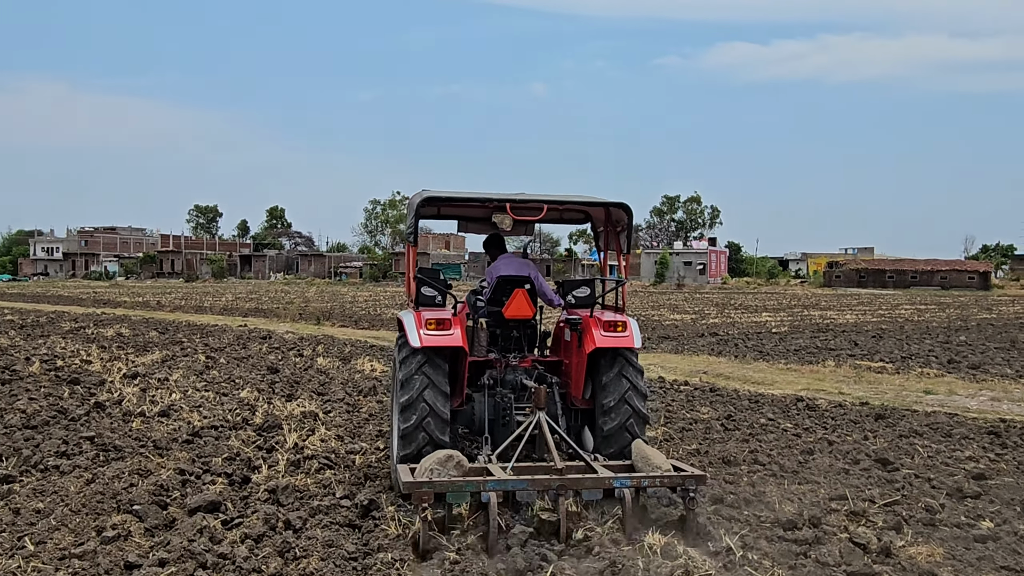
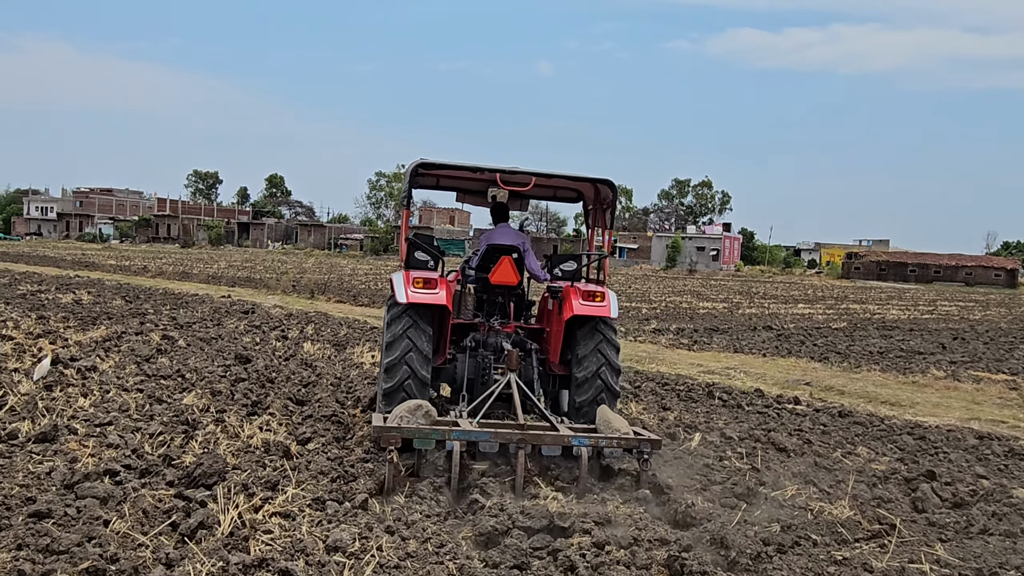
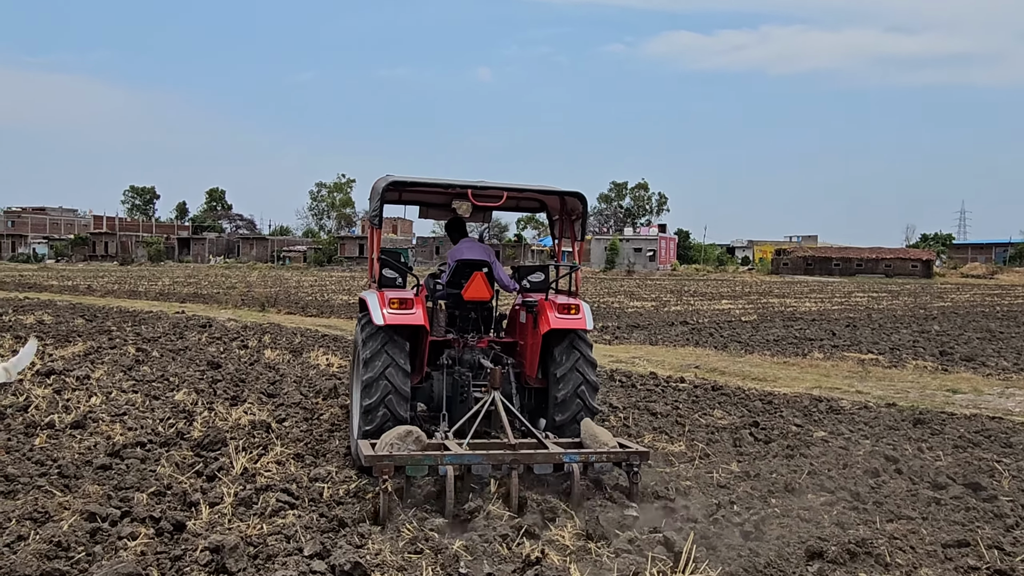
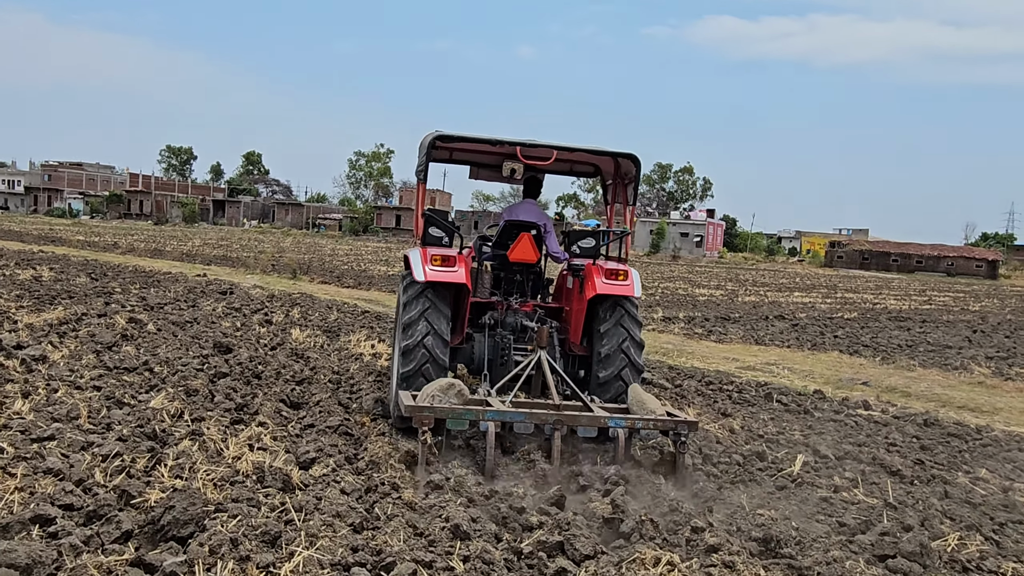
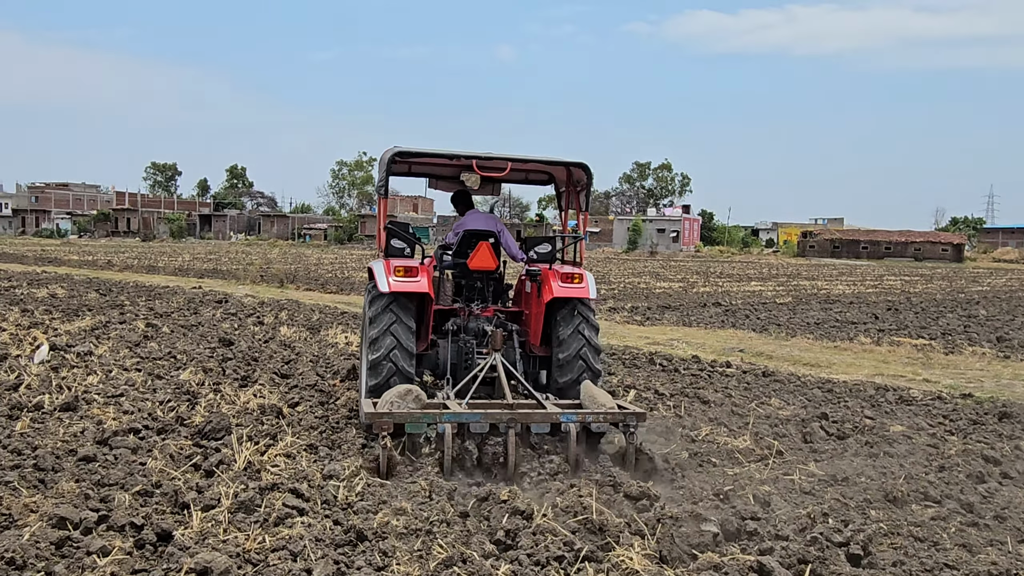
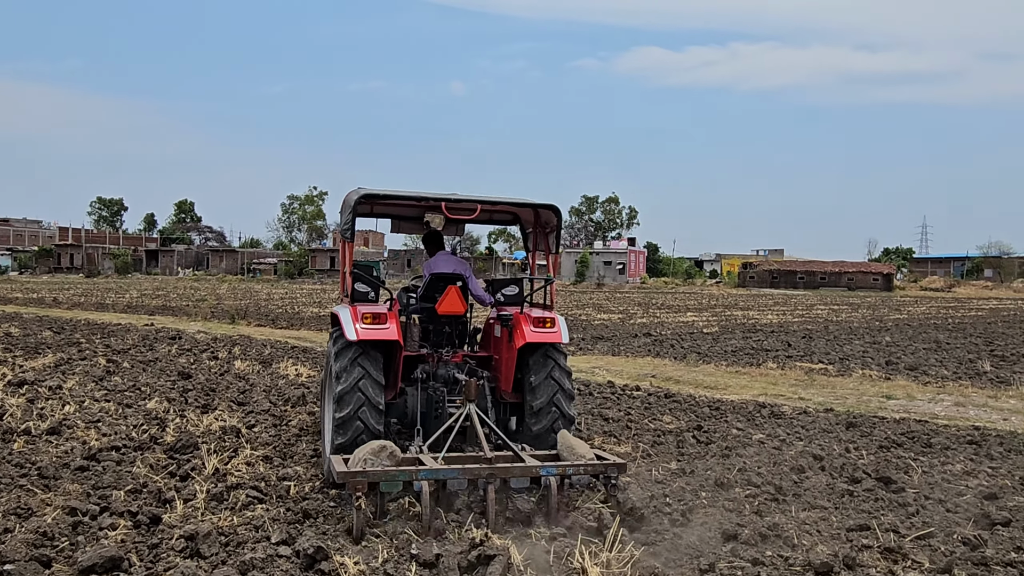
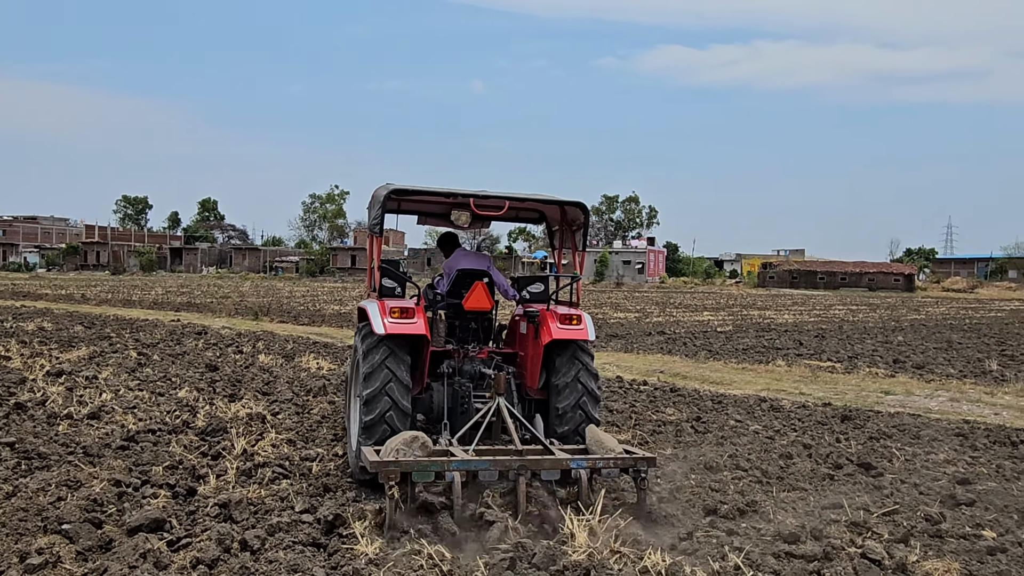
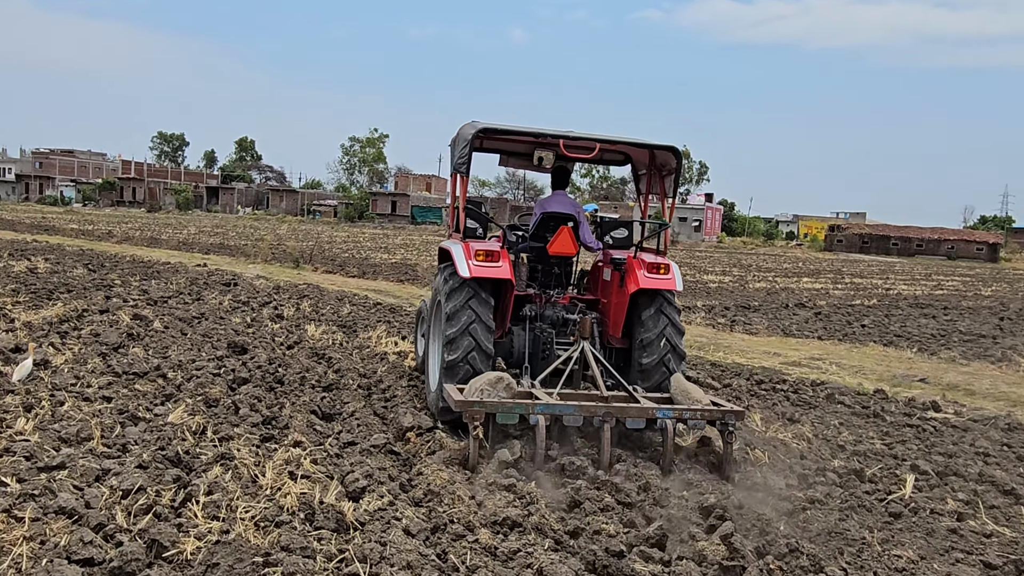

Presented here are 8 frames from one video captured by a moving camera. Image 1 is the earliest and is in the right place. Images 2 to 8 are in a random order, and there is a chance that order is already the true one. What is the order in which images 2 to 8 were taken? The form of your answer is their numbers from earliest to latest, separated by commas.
7, 6, 3, 5, 2, 4, 8
